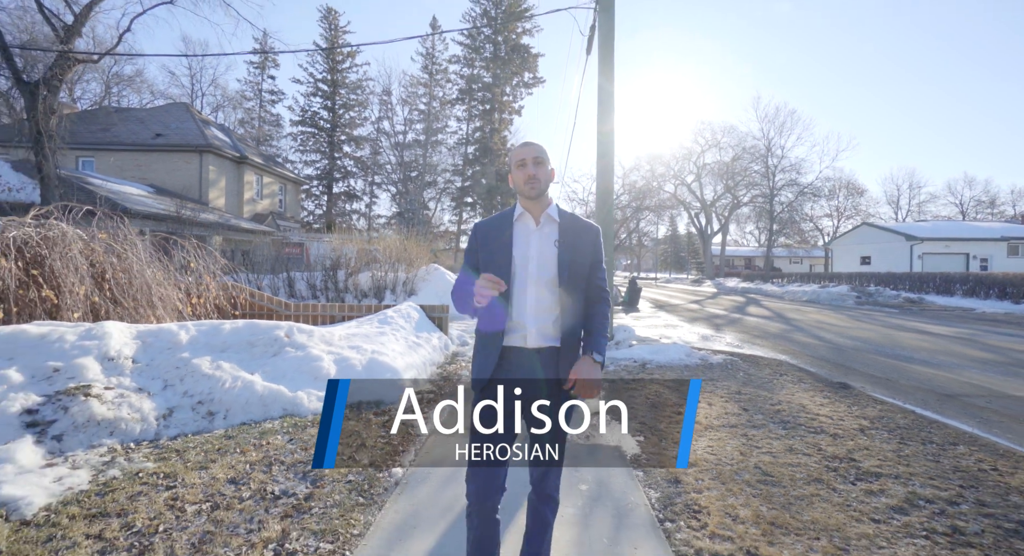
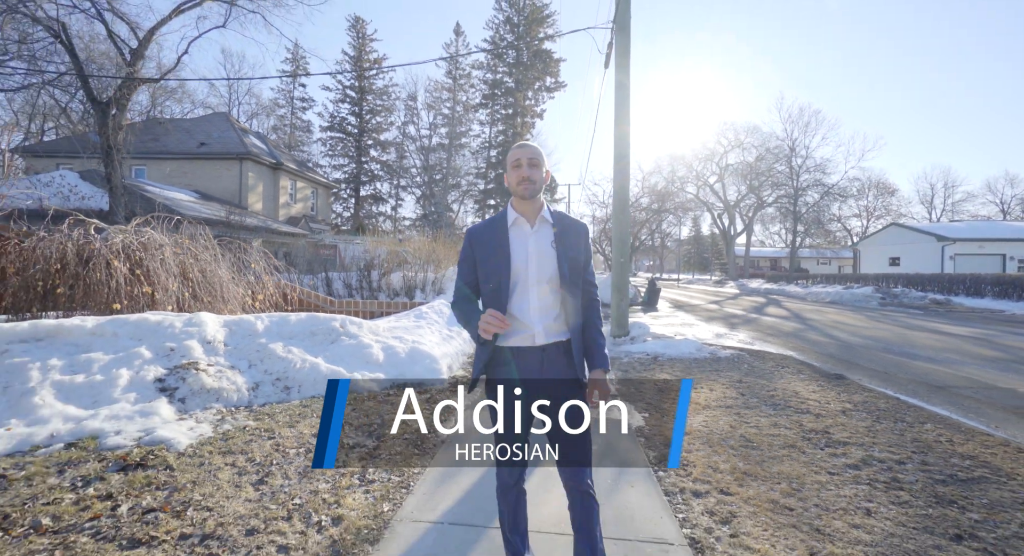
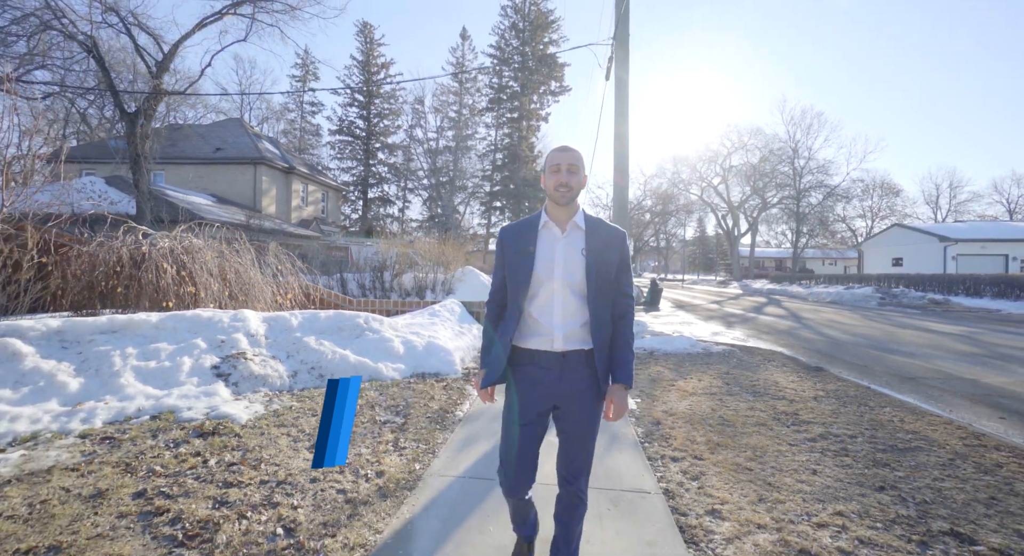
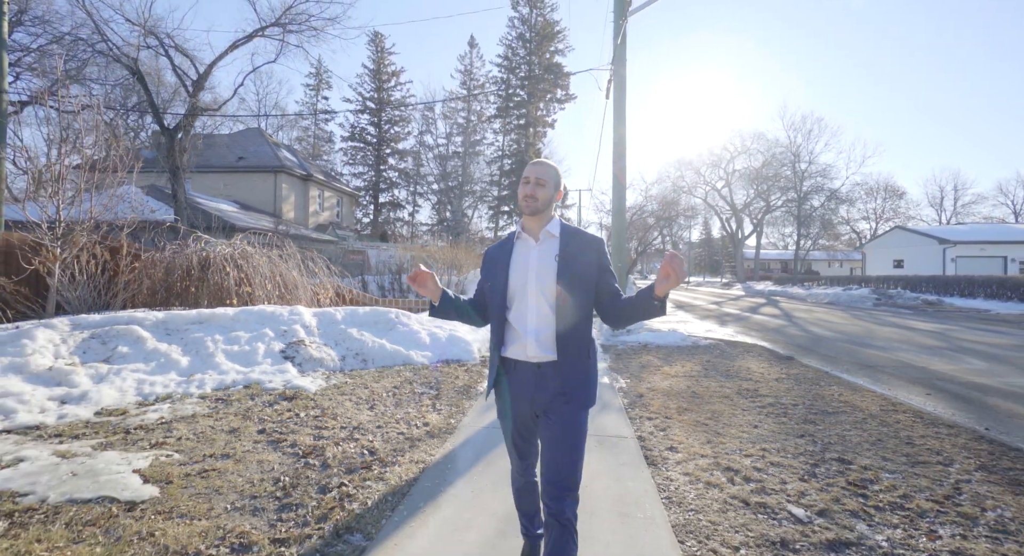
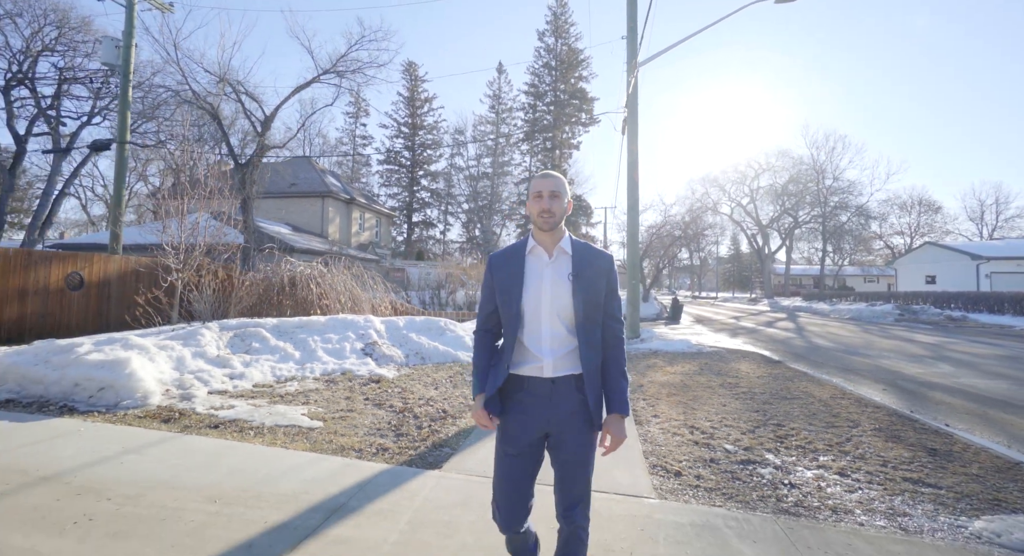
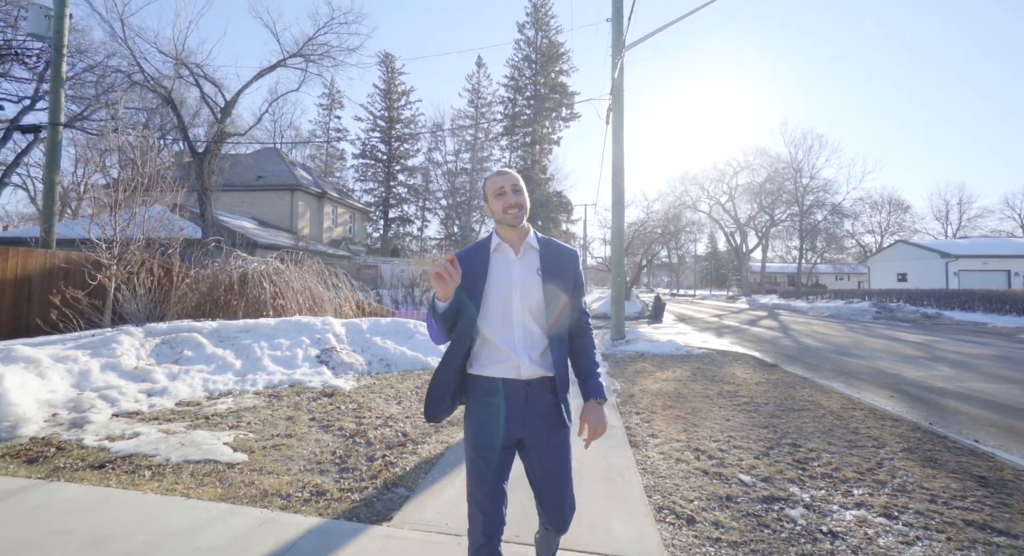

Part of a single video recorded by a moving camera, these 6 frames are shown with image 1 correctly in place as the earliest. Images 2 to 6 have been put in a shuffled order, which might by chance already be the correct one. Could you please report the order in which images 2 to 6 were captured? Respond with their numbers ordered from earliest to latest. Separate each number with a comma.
2, 3, 4, 6, 5
